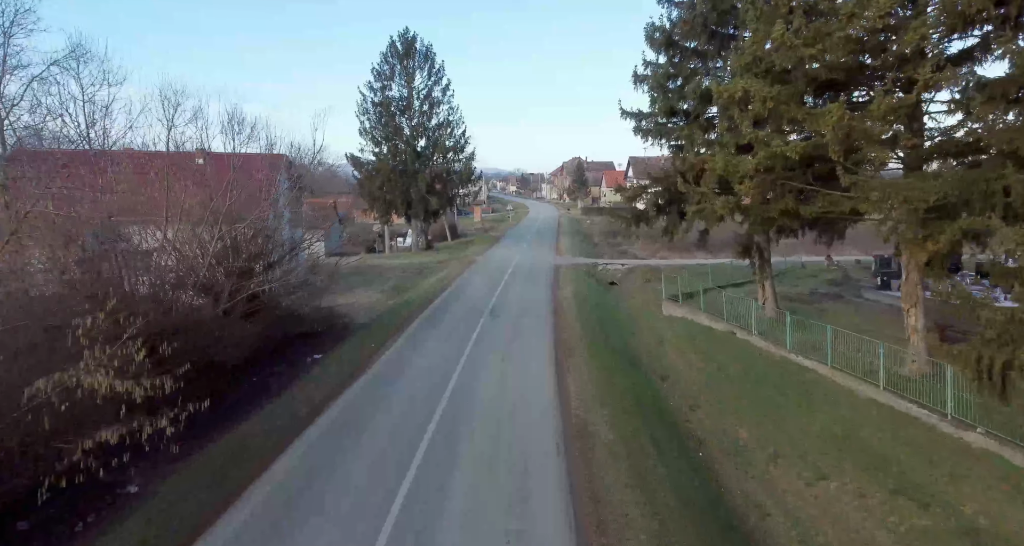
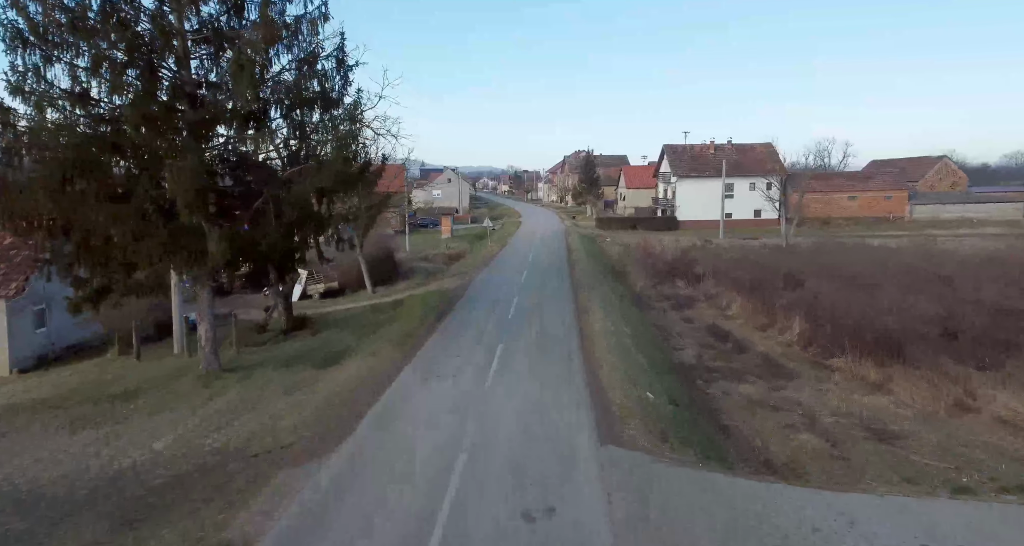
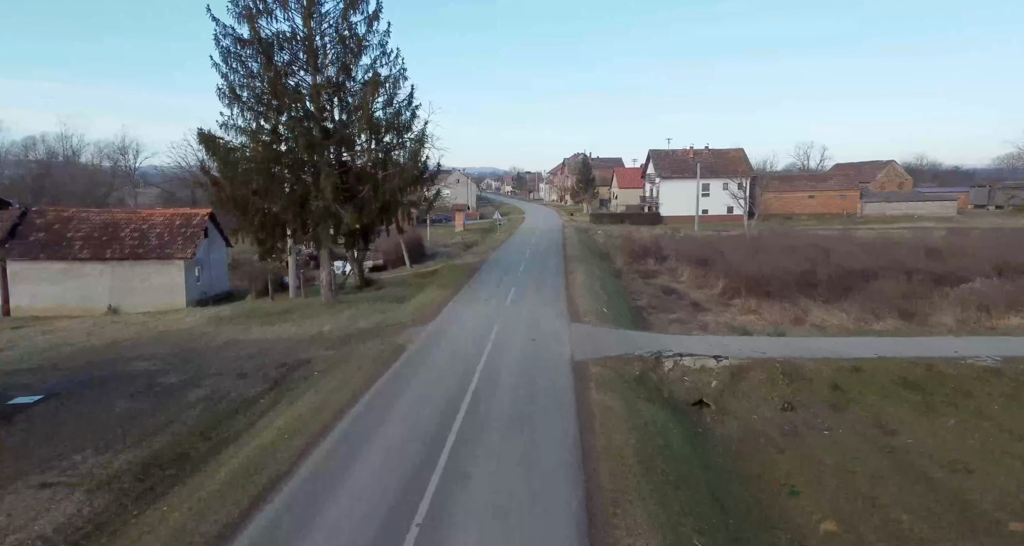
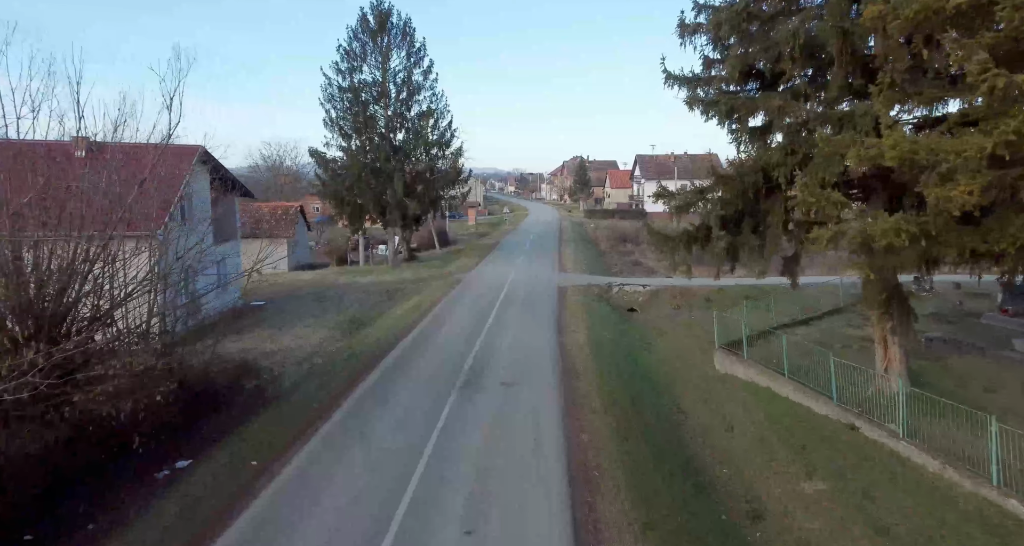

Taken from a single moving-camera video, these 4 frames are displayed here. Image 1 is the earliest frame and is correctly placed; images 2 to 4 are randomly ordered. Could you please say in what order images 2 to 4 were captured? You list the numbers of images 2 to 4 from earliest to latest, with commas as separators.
4, 3, 2
